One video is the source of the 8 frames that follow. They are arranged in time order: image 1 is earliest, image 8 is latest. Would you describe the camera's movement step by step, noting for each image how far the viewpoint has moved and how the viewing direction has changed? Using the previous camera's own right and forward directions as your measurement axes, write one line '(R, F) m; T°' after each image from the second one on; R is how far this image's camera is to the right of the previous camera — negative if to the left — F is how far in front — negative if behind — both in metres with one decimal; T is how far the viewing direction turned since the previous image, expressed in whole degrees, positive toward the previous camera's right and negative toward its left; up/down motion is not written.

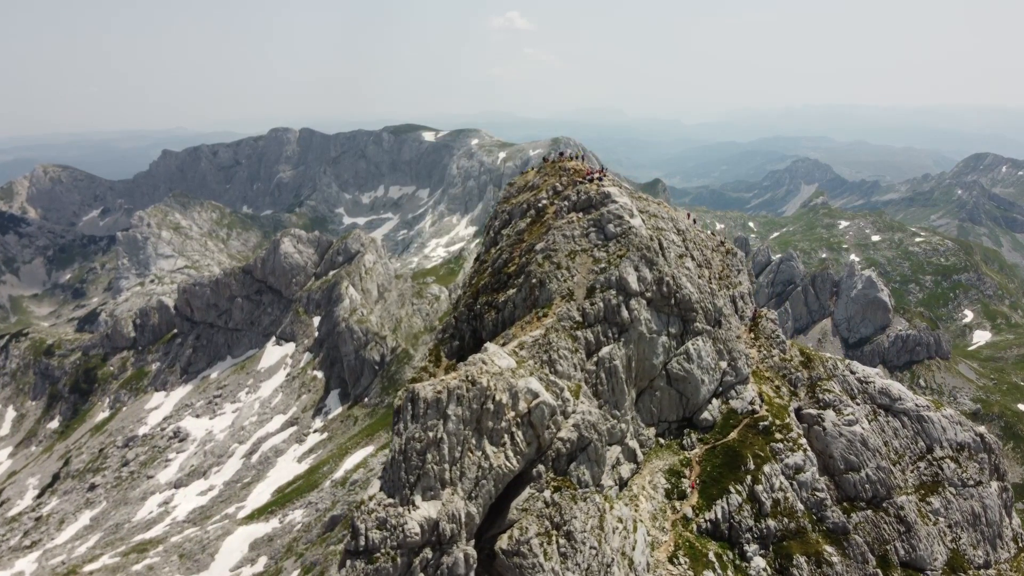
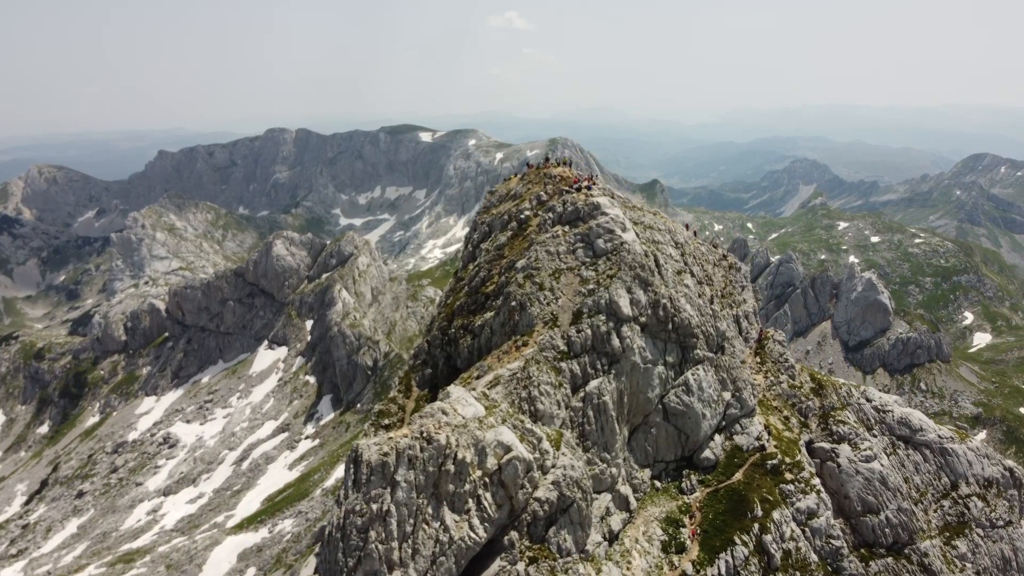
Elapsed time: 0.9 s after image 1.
(+0.9, +2.8) m; 0°
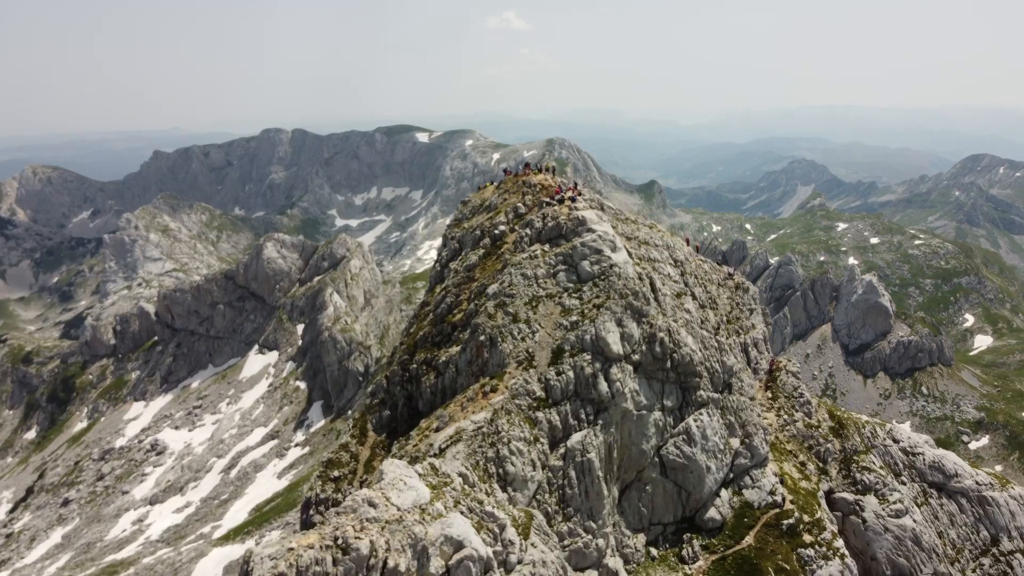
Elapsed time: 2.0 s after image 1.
(+1.0, +3.4) m; 0°
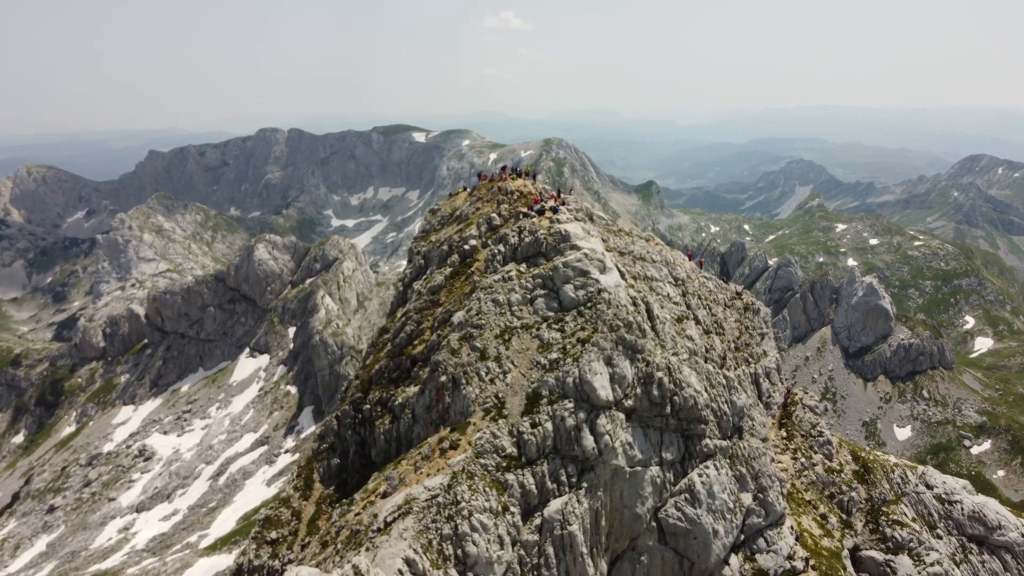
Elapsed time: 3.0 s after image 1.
(+0.9, +3.1) m; 0°
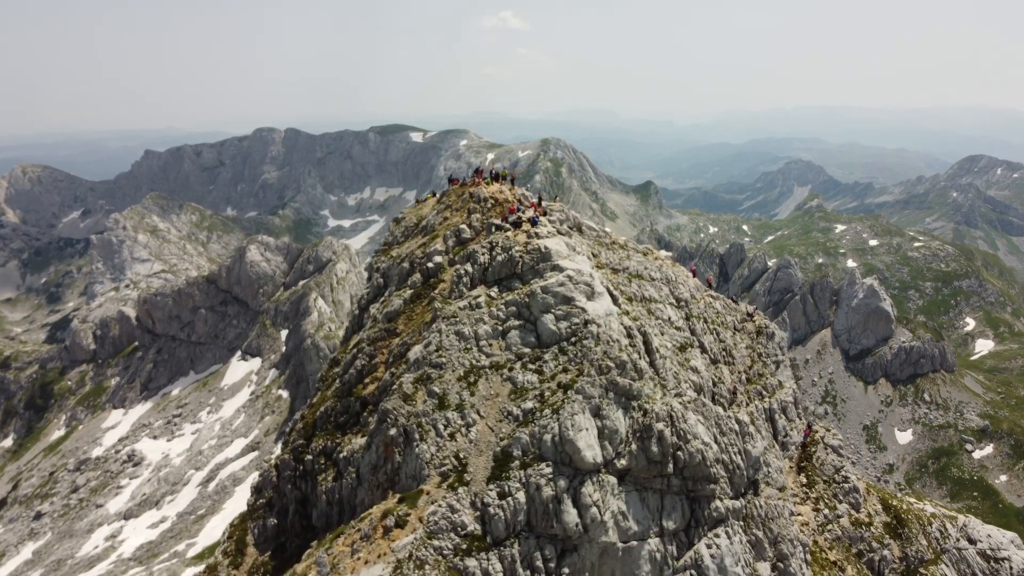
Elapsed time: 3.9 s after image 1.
(+0.7, +2.8) m; 0°
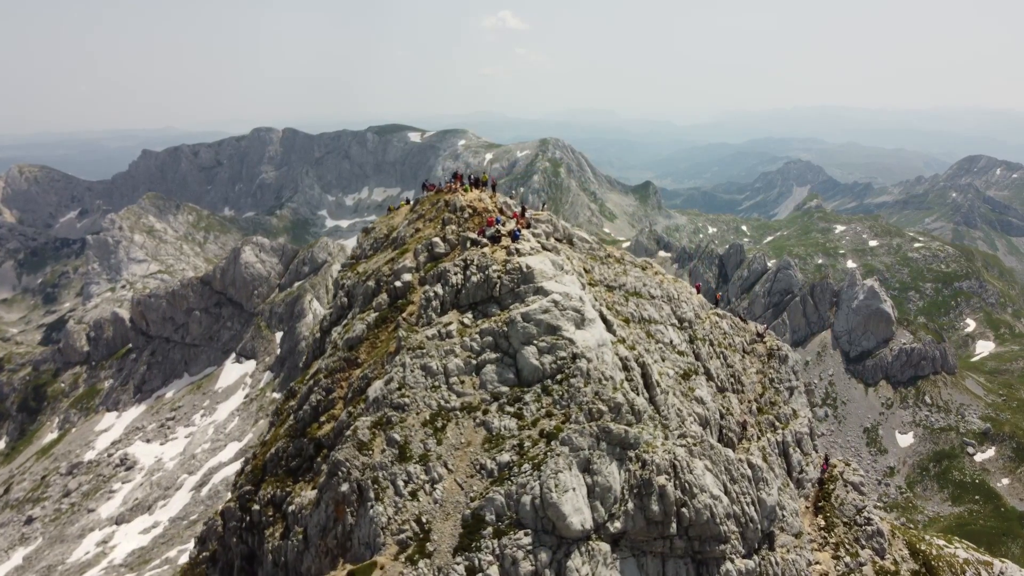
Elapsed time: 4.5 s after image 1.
(+0.5, +1.9) m; 0°
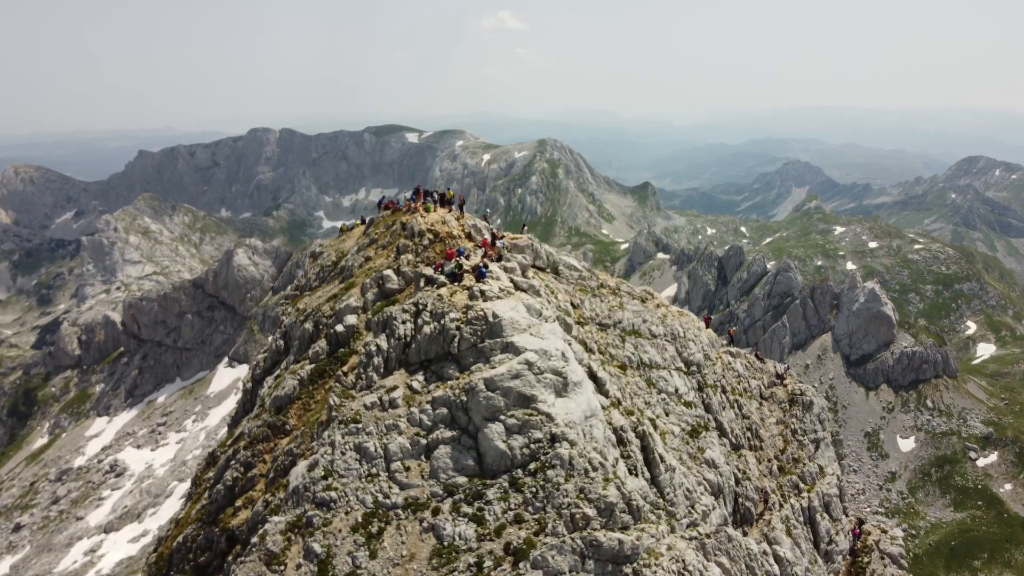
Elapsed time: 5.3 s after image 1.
(+0.6, +2.5) m; 0°
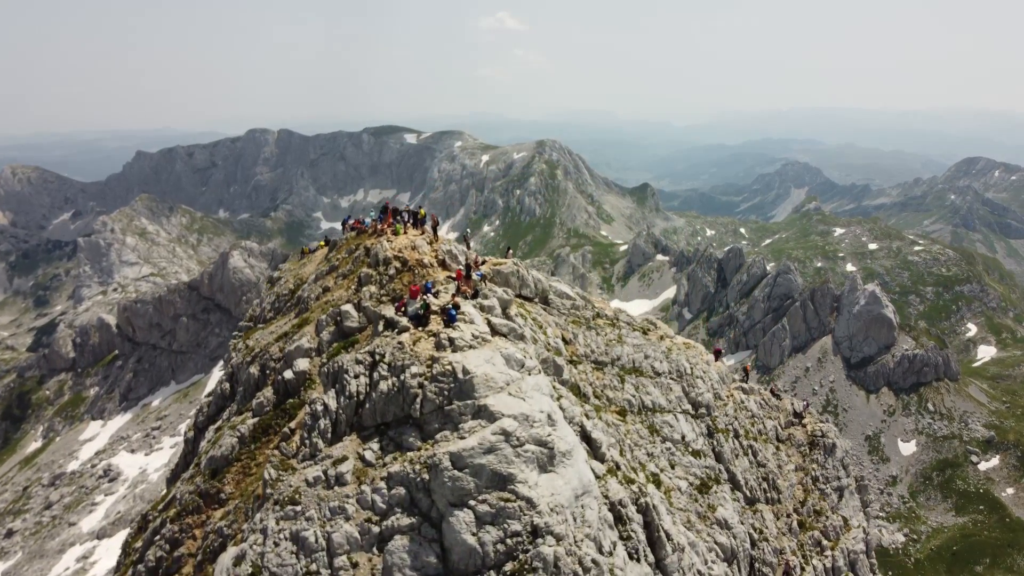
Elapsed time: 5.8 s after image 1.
(+0.3, +1.6) m; 0°
